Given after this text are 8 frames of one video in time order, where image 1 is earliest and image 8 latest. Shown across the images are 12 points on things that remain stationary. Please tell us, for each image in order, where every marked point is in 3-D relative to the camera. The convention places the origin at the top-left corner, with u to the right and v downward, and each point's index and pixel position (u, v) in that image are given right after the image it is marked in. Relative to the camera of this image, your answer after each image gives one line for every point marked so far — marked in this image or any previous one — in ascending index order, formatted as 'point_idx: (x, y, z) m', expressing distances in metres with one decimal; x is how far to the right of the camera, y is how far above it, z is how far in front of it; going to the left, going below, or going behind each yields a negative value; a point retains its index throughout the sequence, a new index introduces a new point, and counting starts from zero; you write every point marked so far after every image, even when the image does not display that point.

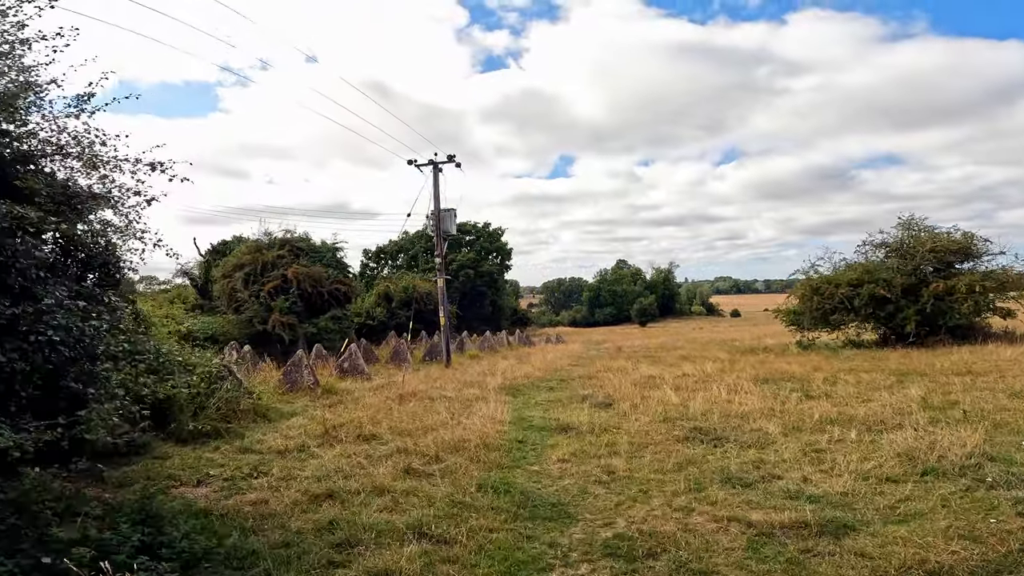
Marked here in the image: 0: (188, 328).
0: (-9.7, -1.2, +17.0) m
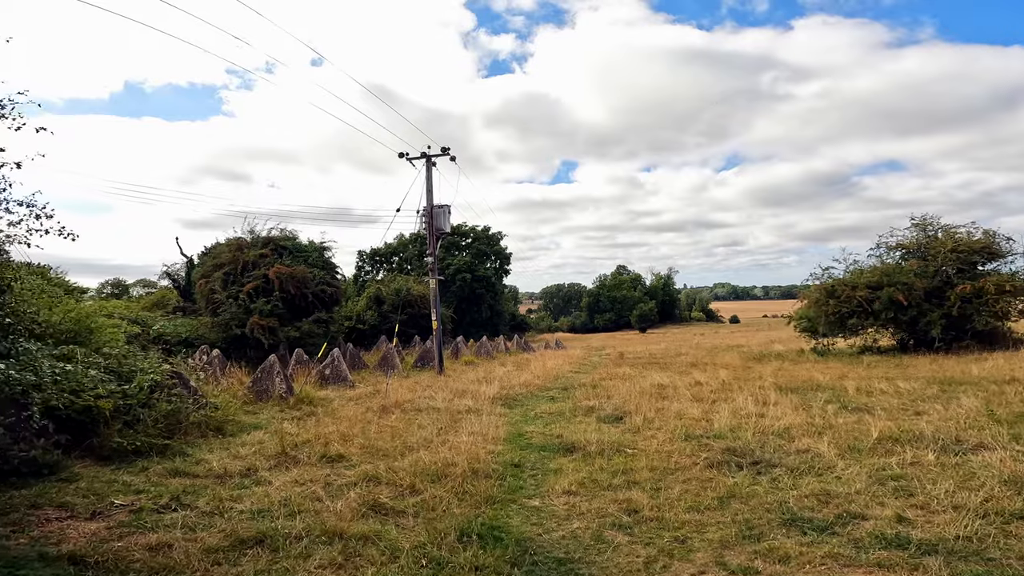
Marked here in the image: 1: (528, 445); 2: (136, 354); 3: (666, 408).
0: (-9.7, -1.2, +15.6) m
1: (+0.2, -2.2, +7.9) m
2: (-6.9, -1.2, +10.4) m
3: (+2.7, -2.1, +9.9) m
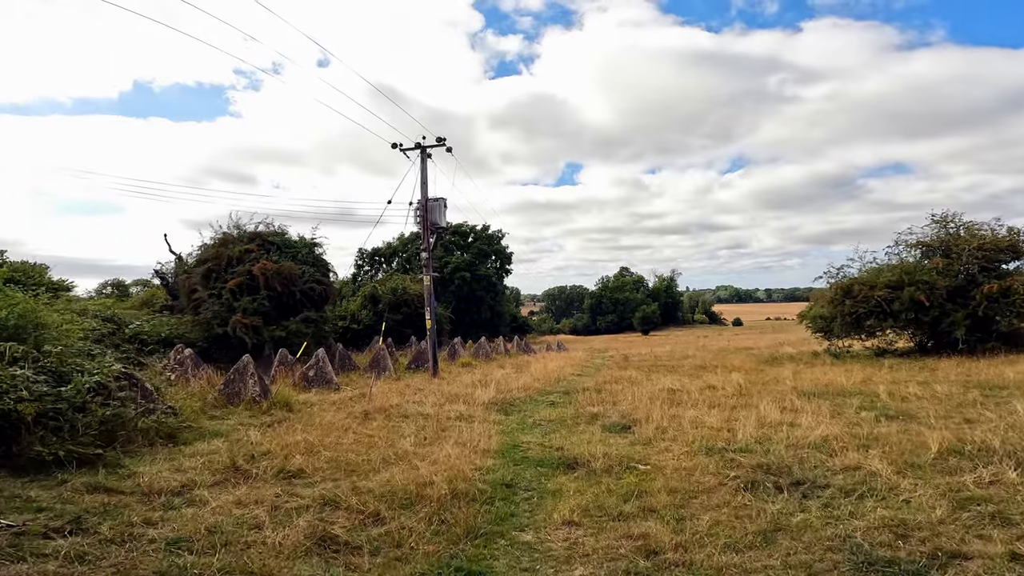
0: (-9.8, -1.1, +14.6) m
1: (+0.1, -2.1, +6.8) m
2: (-6.9, -1.1, +9.4) m
3: (+2.6, -2.0, +8.9) m
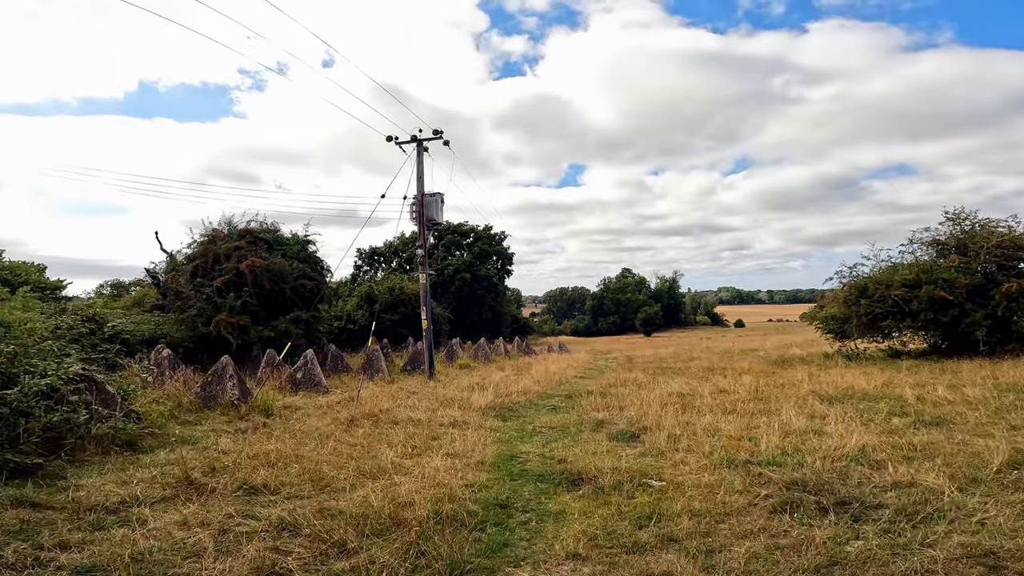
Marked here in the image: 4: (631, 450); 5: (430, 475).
0: (-9.8, -1.0, +13.9) m
1: (+0.1, -2.0, +6.1) m
2: (-7.0, -1.0, +8.6) m
3: (+2.6, -1.9, +8.1) m
4: (+1.4, -2.0, +6.9) m
5: (-0.8, -1.8, +5.6) m
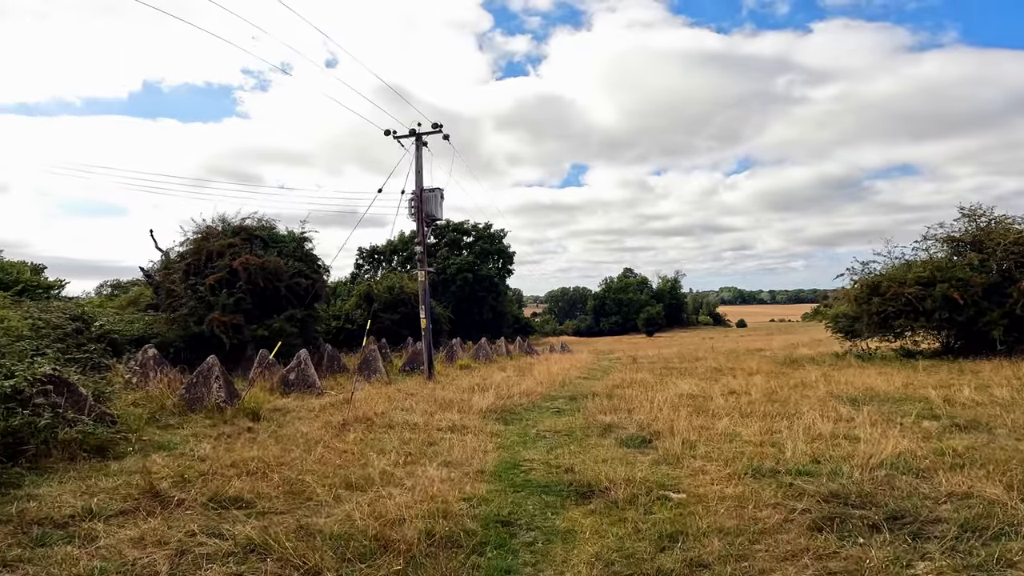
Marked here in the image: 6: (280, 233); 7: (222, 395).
0: (-9.7, -0.9, +13.4) m
1: (+0.1, -1.9, +5.5) m
2: (-6.9, -0.9, +8.1) m
3: (+2.6, -1.8, +7.6) m
4: (+1.5, -1.9, +6.3) m
5: (-0.8, -1.8, +5.1) m
6: (-7.7, +1.8, +19.0) m
7: (-4.7, -1.7, +9.2) m
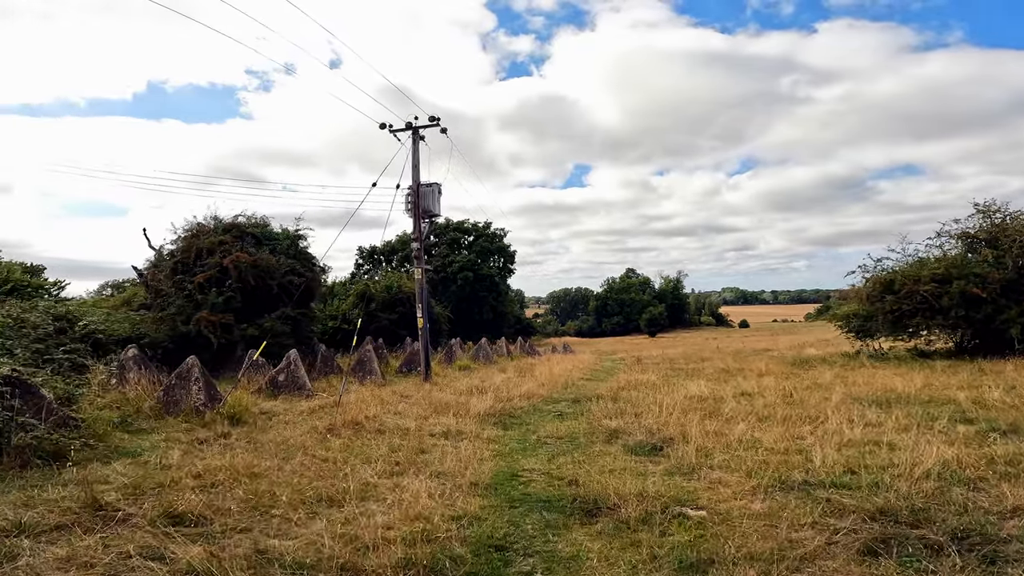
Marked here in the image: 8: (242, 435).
0: (-9.7, -0.9, +12.8) m
1: (+0.1, -1.8, +5.0) m
2: (-6.9, -0.9, +7.5) m
3: (+2.6, -1.8, +7.0) m
4: (+1.4, -1.8, +5.7) m
5: (-0.8, -1.7, +4.5) m
6: (-7.7, +1.9, +18.4) m
7: (-4.7, -1.7, +8.6) m
8: (-3.5, -1.9, +7.3) m
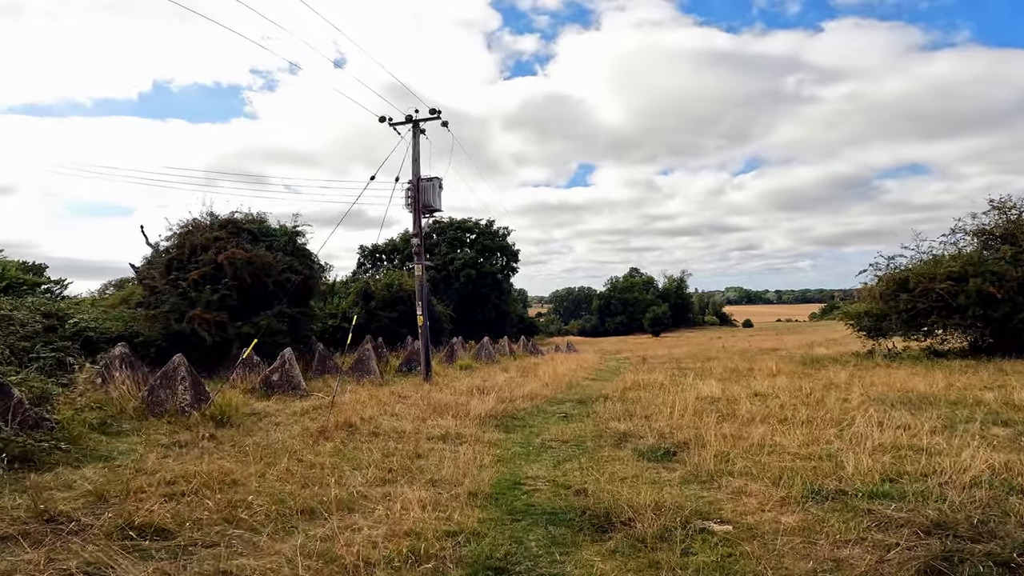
0: (-9.7, -0.8, +12.4) m
1: (+0.1, -1.7, +4.5) m
2: (-6.9, -0.8, +7.1) m
3: (+2.6, -1.7, +6.5) m
4: (+1.5, -1.7, +5.3) m
5: (-0.8, -1.6, +4.0) m
6: (-7.6, +2.0, +18.0) m
7: (-4.7, -1.6, +8.2) m
8: (-3.5, -1.8, +6.9) m
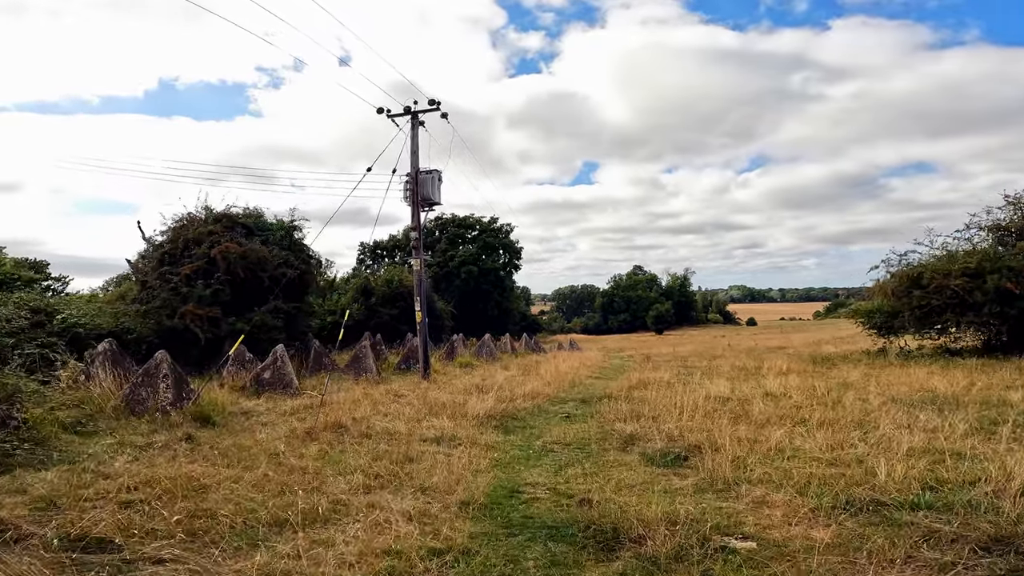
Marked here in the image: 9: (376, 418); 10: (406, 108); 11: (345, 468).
0: (-9.7, -0.7, +12.0) m
1: (+0.1, -1.7, +4.0) m
2: (-6.9, -0.7, +6.7) m
3: (+2.6, -1.6, +6.0) m
4: (+1.4, -1.7, +4.8) m
5: (-0.8, -1.5, +3.6) m
6: (-7.6, +2.1, +17.6) m
7: (-4.7, -1.5, +7.8) m
8: (-3.5, -1.7, +6.5) m
9: (-2.0, -1.9, +8.3) m
10: (-3.0, +5.2, +16.4) m
11: (-1.6, -1.7, +5.4) m
